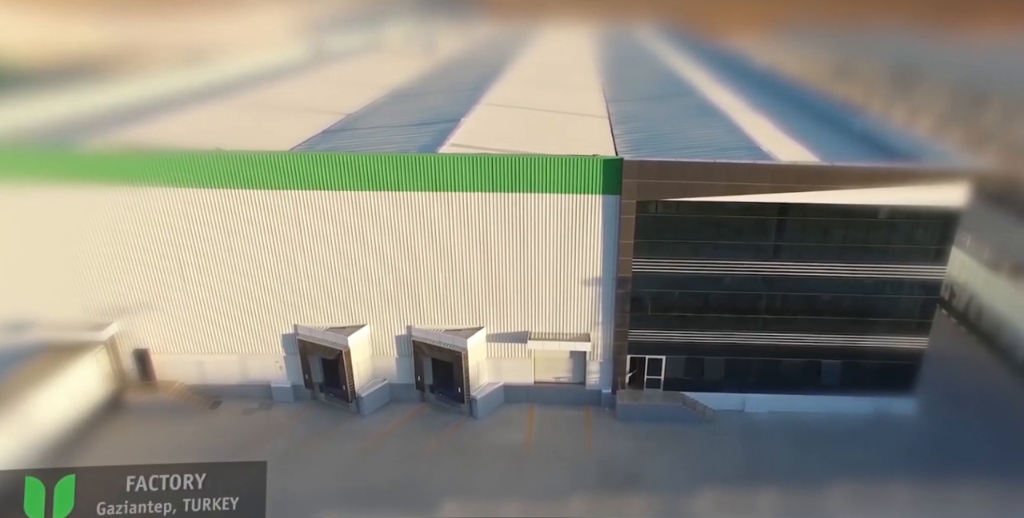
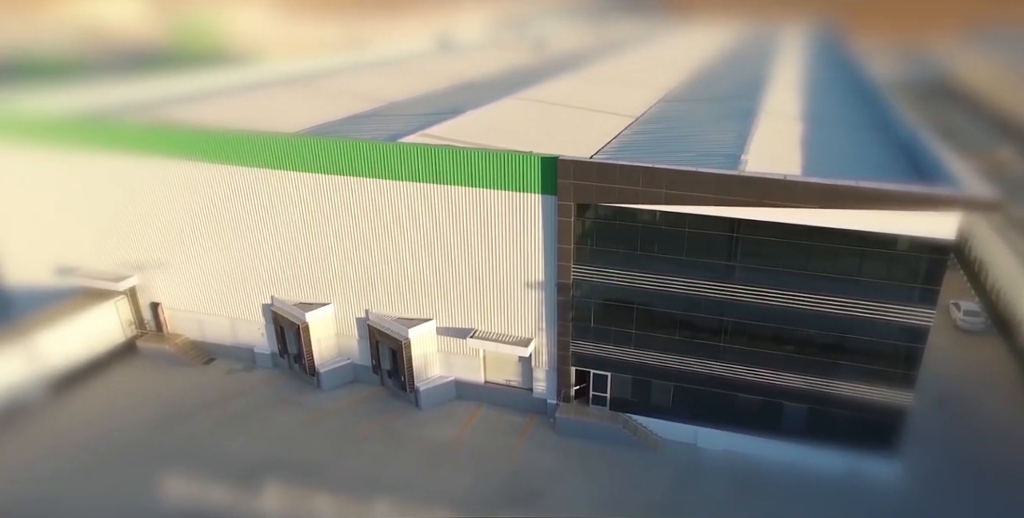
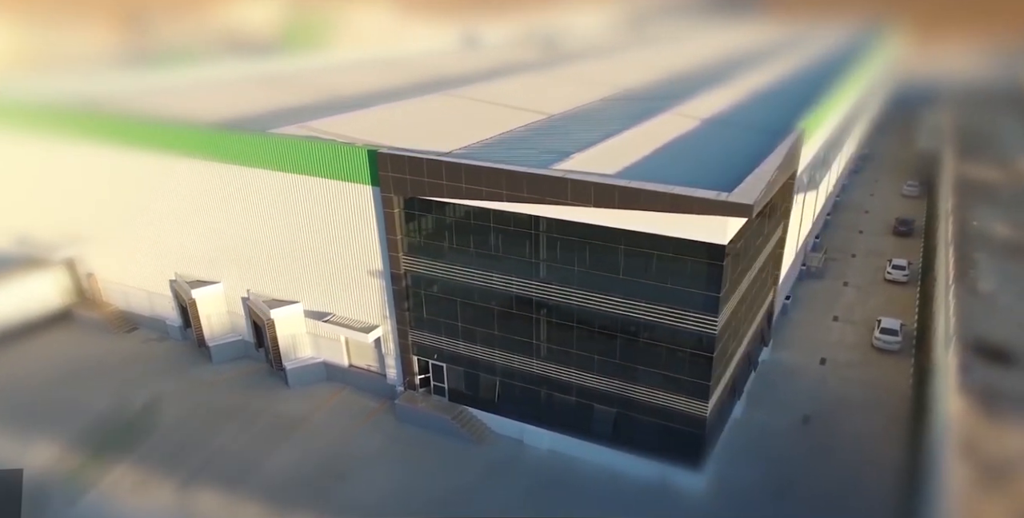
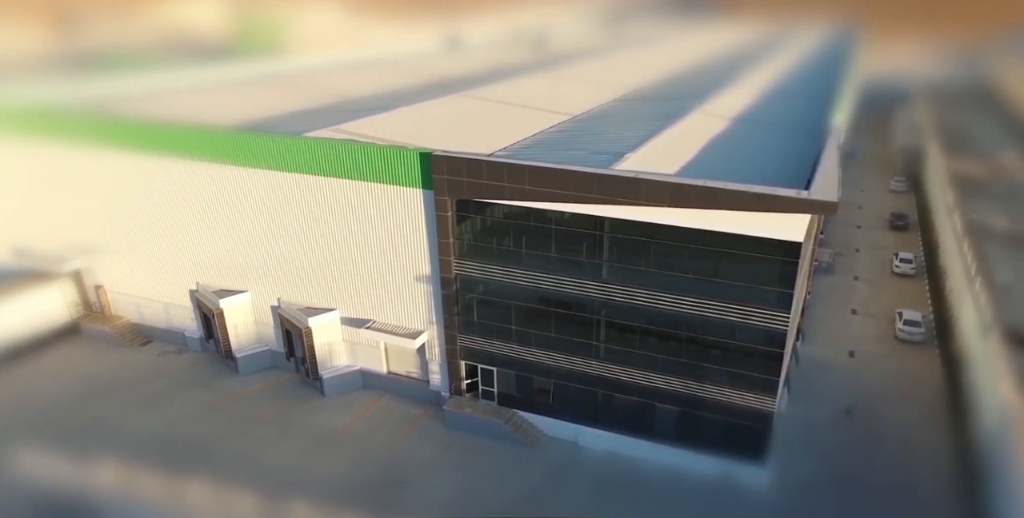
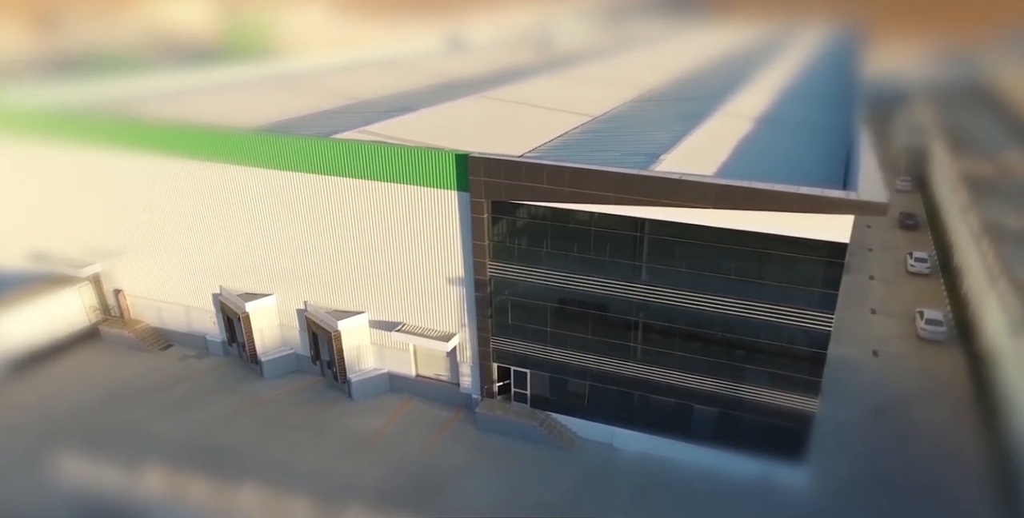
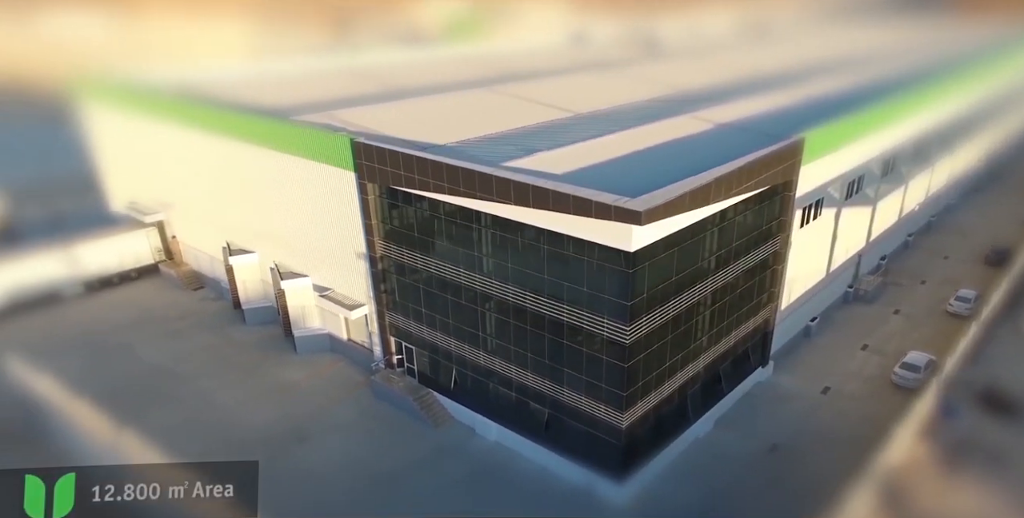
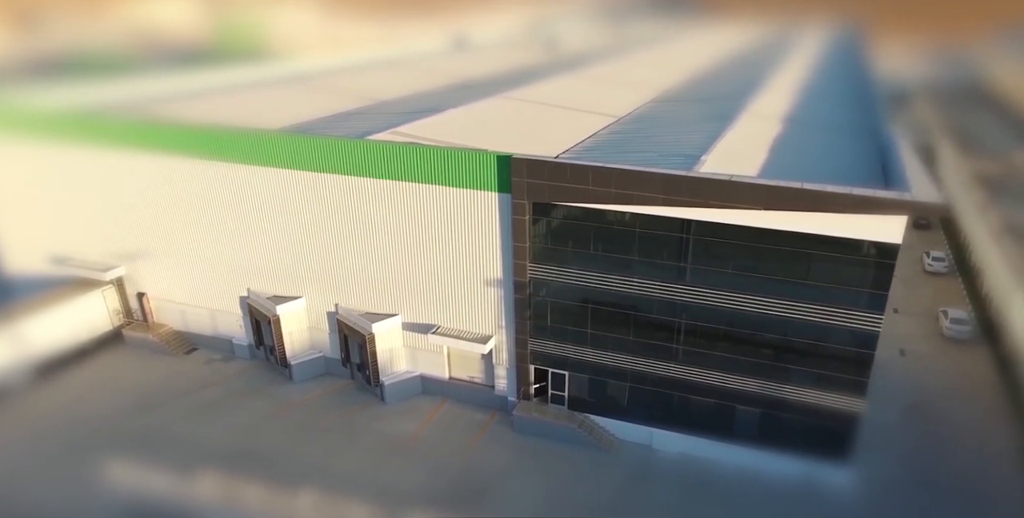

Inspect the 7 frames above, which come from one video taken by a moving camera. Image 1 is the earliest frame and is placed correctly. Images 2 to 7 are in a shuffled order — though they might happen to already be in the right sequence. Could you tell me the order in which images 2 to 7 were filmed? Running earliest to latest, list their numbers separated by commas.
2, 7, 5, 4, 3, 6
